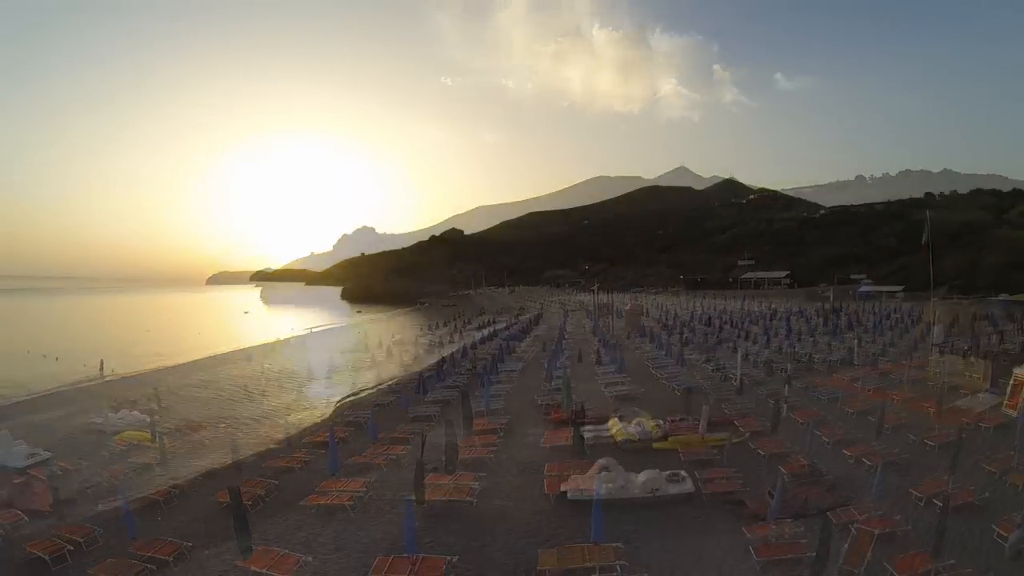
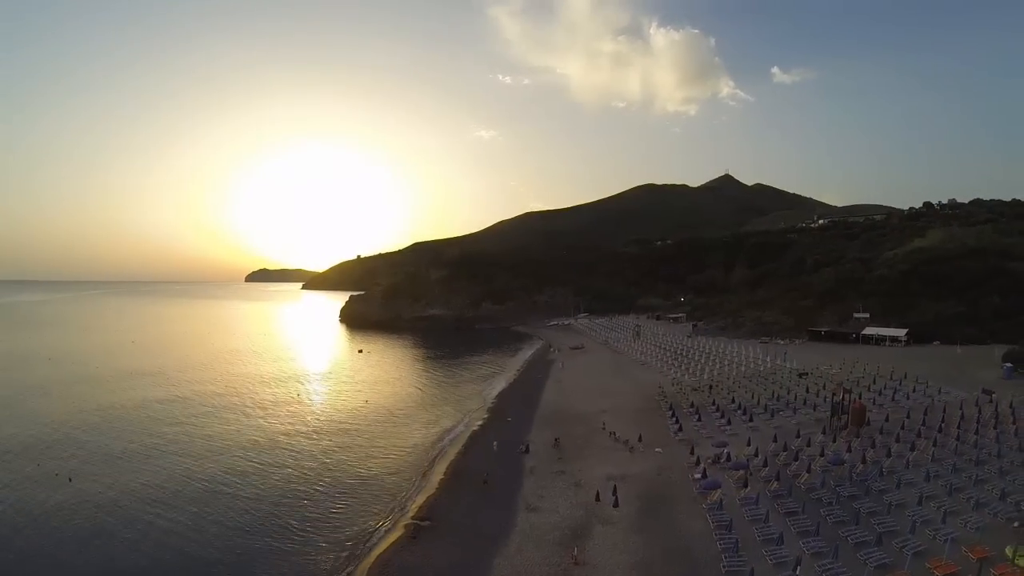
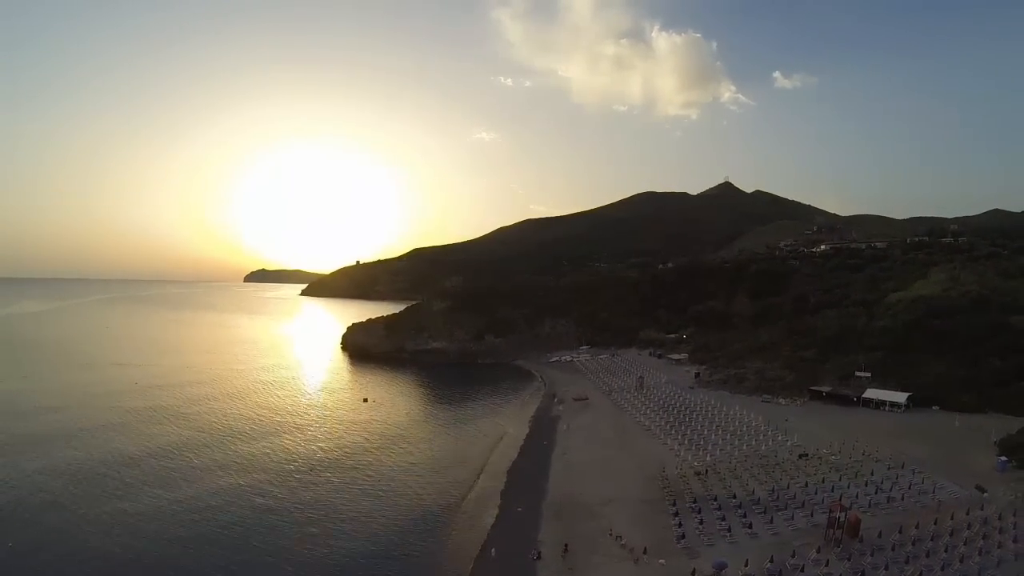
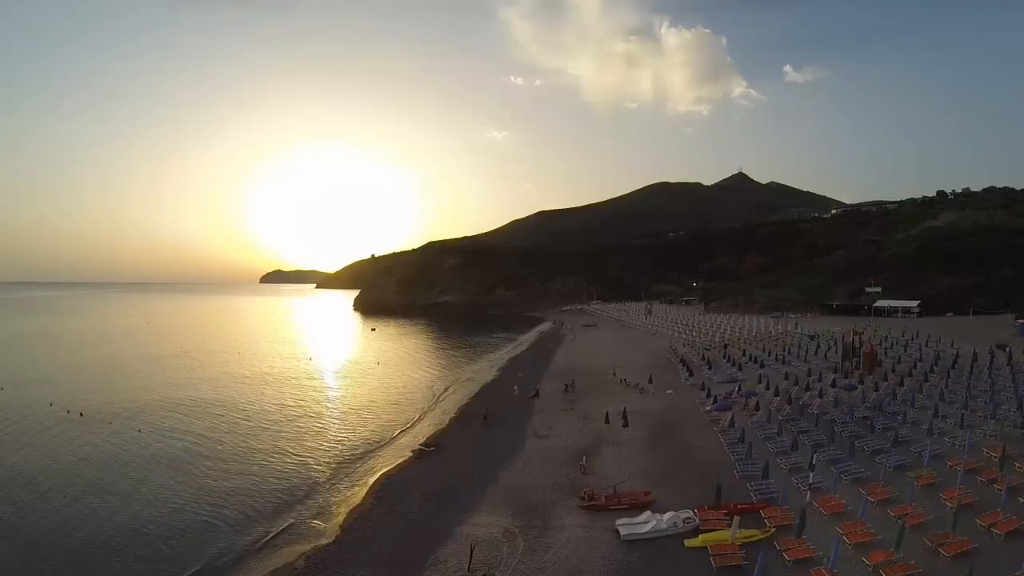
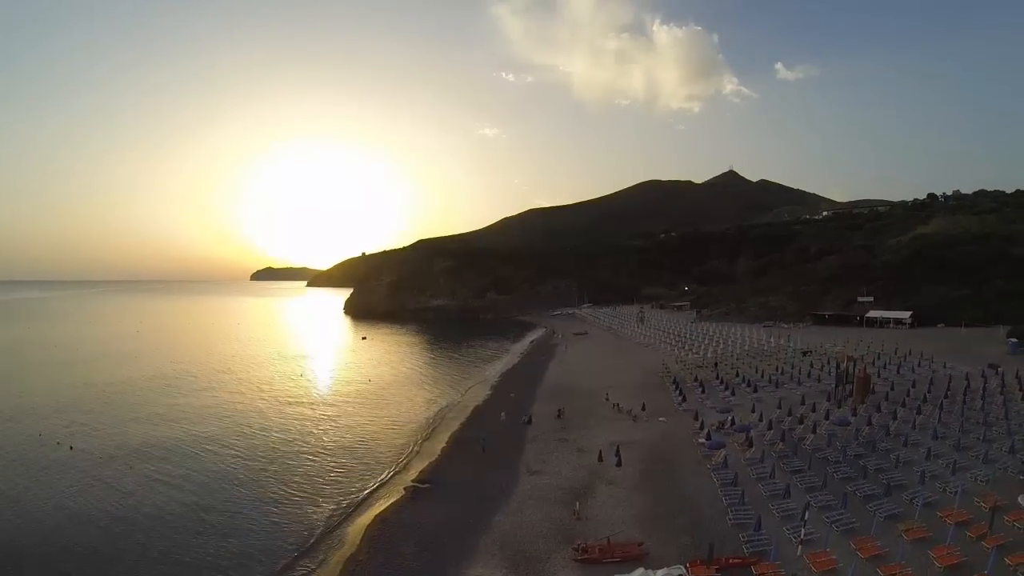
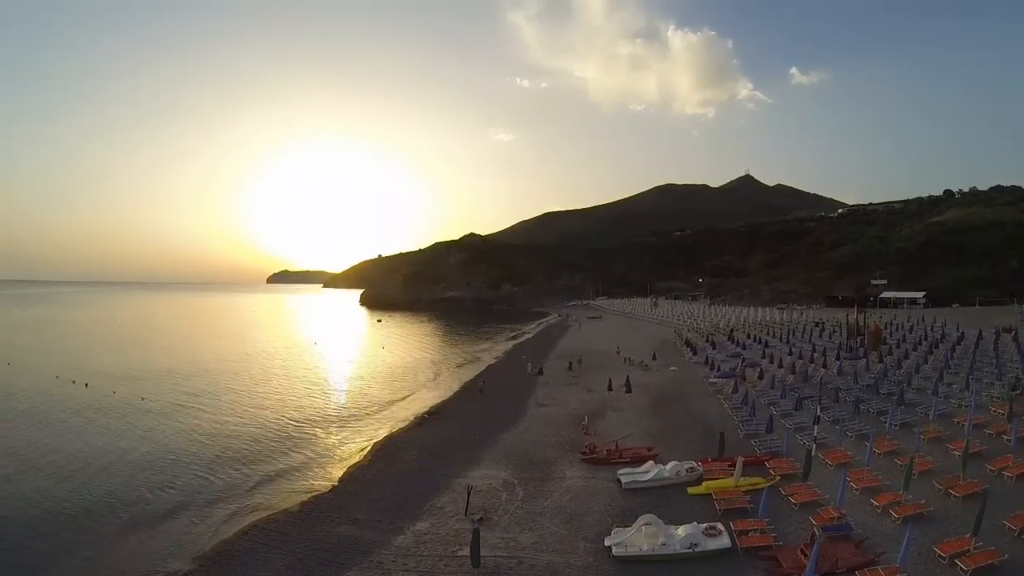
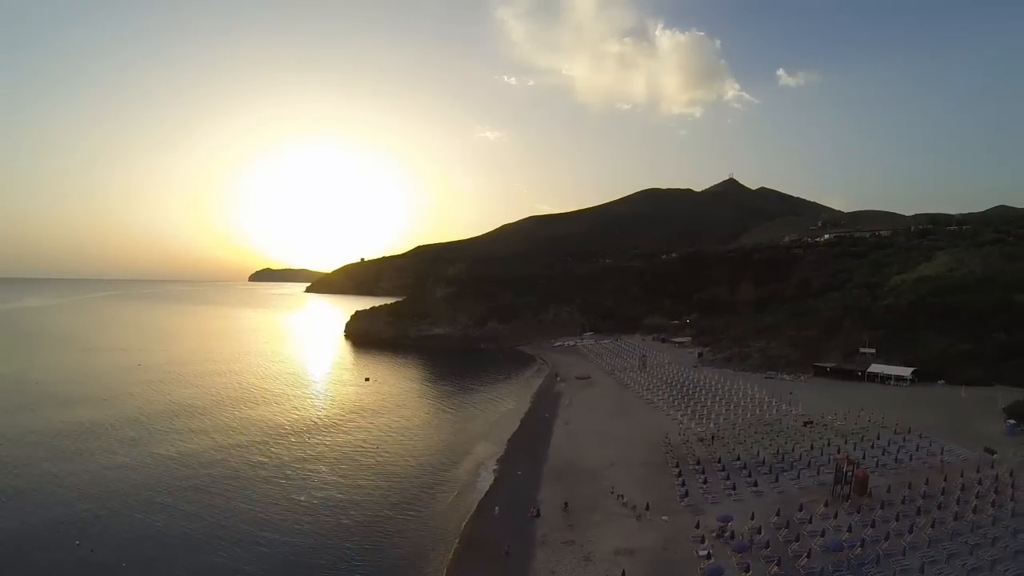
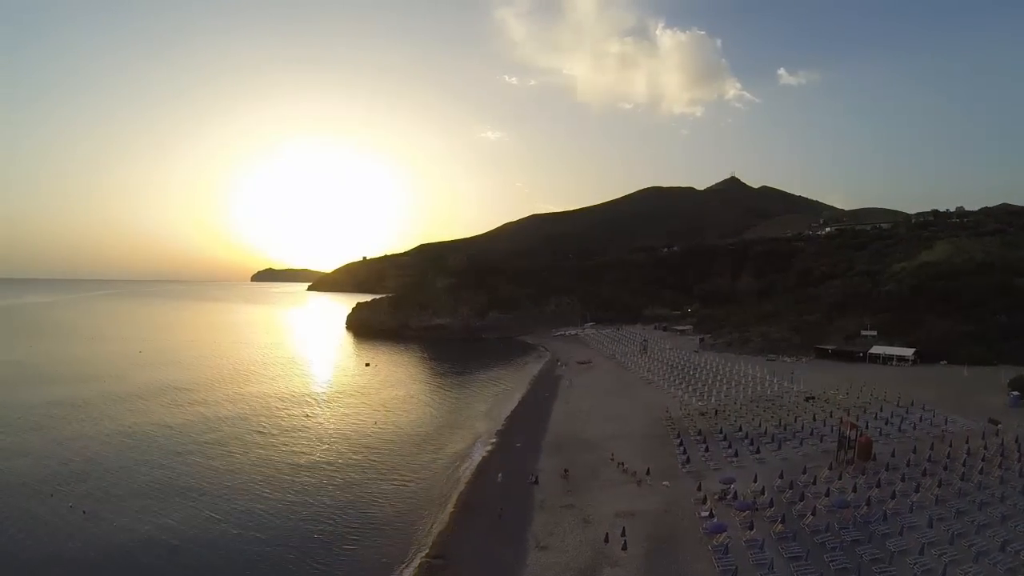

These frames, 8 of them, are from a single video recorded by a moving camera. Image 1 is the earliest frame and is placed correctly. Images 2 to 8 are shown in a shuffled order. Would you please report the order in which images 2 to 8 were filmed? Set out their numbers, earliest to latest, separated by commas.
6, 4, 5, 2, 8, 7, 3
